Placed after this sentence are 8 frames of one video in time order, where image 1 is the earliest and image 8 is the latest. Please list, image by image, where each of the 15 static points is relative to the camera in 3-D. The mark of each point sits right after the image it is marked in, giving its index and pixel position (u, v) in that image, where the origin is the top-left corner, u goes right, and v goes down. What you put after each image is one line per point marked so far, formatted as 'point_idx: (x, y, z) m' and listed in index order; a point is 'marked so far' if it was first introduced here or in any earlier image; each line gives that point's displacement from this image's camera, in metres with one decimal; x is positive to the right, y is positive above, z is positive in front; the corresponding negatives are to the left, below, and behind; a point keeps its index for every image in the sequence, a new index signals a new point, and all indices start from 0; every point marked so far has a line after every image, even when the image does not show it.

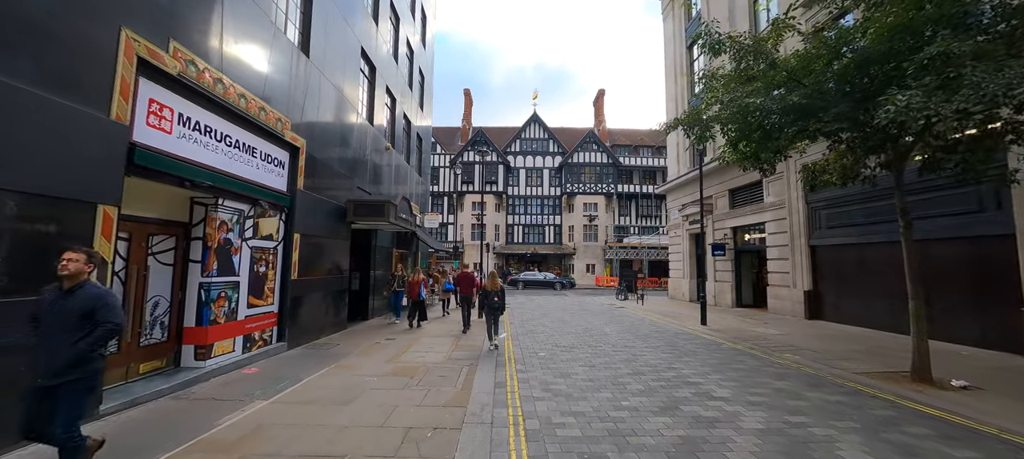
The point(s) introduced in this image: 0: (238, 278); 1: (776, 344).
0: (-5.0, -0.9, +6.8) m
1: (+6.7, -2.9, +9.5) m
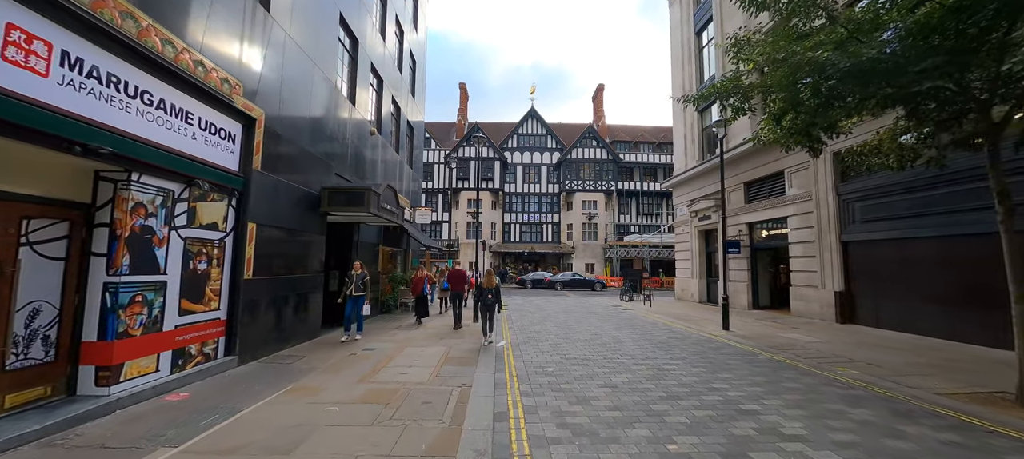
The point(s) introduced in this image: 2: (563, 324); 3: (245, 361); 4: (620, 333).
0: (-4.9, -0.7, +5.3) m
1: (+6.7, -2.7, +8.1) m
2: (+1.7, -3.1, +12.3) m
3: (-4.9, -2.4, +6.8) m
4: (+3.1, -3.0, +10.7) m
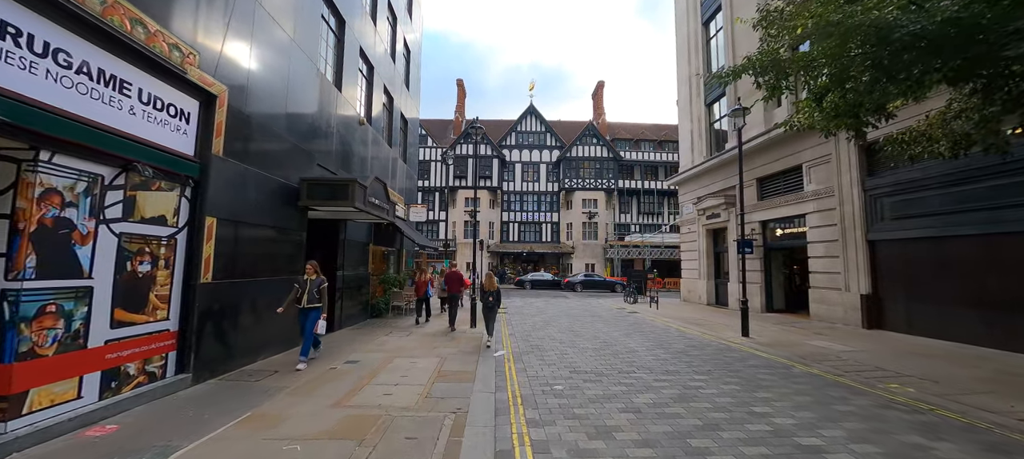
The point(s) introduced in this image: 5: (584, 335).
0: (-4.9, -0.6, +4.3) m
1: (+6.8, -2.7, +7.2) m
2: (+1.7, -3.0, +11.3) m
3: (-4.8, -2.3, +5.8) m
4: (+3.1, -2.9, +9.8) m
5: (+2.0, -3.0, +10.5) m
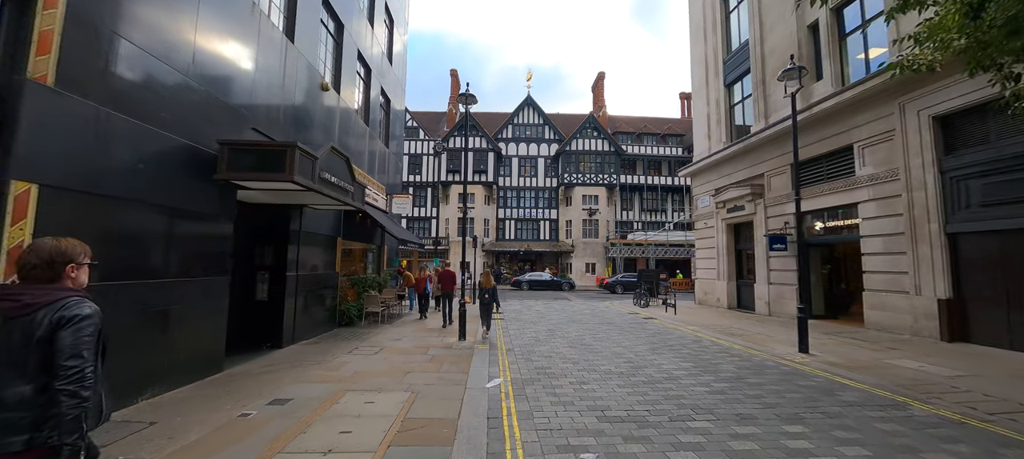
0: (-4.8, -0.3, +2.1) m
1: (+6.8, -2.4, +5.1) m
2: (+1.6, -2.8, +9.1) m
3: (-4.8, -2.1, +3.6) m
4: (+3.1, -2.6, +7.6) m
5: (+2.0, -2.7, +8.3) m
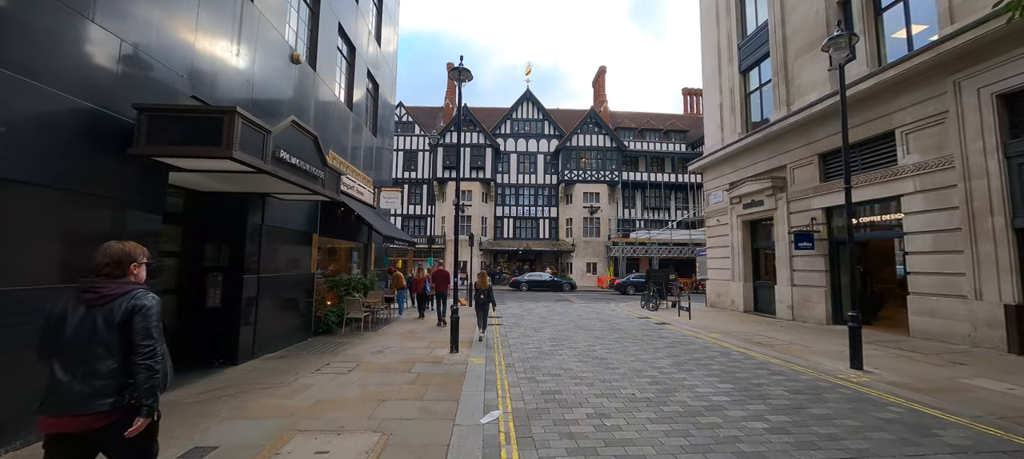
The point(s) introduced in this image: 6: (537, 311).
0: (-4.8, -0.2, +0.7) m
1: (+6.8, -2.3, +3.9) m
2: (+1.6, -2.7, +7.9) m
3: (-4.8, -2.0, +2.2) m
4: (+3.1, -2.5, +6.4) m
5: (+2.0, -2.6, +7.0) m
6: (+1.1, -3.6, +16.6) m
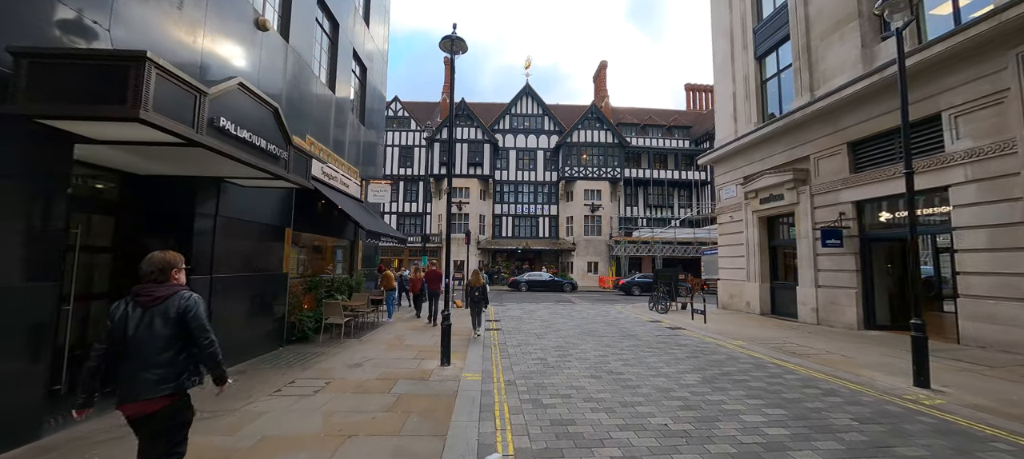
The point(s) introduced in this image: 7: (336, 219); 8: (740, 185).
0: (-4.7, -0.1, -0.4) m
1: (+6.8, -2.2, +2.7) m
2: (+1.6, -2.5, +6.7) m
3: (-4.7, -1.8, +1.1) m
4: (+3.1, -2.4, +5.2) m
5: (+2.0, -2.5, +5.9) m
6: (+1.1, -3.5, +15.4) m
7: (-5.4, +0.3, +11.5) m
8: (+9.8, +1.9, +16.0) m
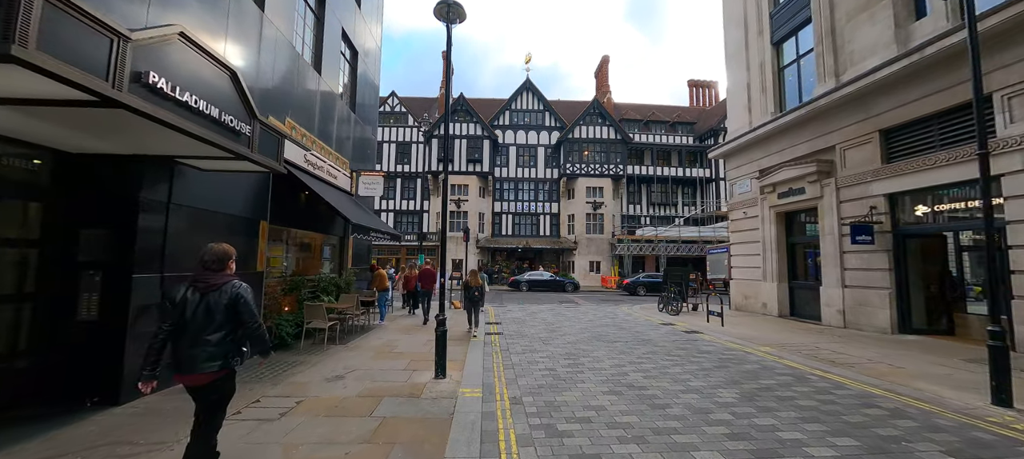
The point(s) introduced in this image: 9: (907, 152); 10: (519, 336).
0: (-4.6, 0.0, -1.4) m
1: (+6.9, -2.1, +1.8) m
2: (+1.7, -2.4, +5.8) m
3: (-4.6, -1.7, +0.2) m
4: (+3.2, -2.3, +4.3) m
5: (+2.1, -2.3, +5.0) m
6: (+1.1, -3.3, +14.5) m
7: (-5.4, +0.5, +10.6) m
8: (+9.8, +2.1, +15.1) m
9: (+10.5, +2.1, +9.9) m
10: (+0.2, -2.9, +10.0) m
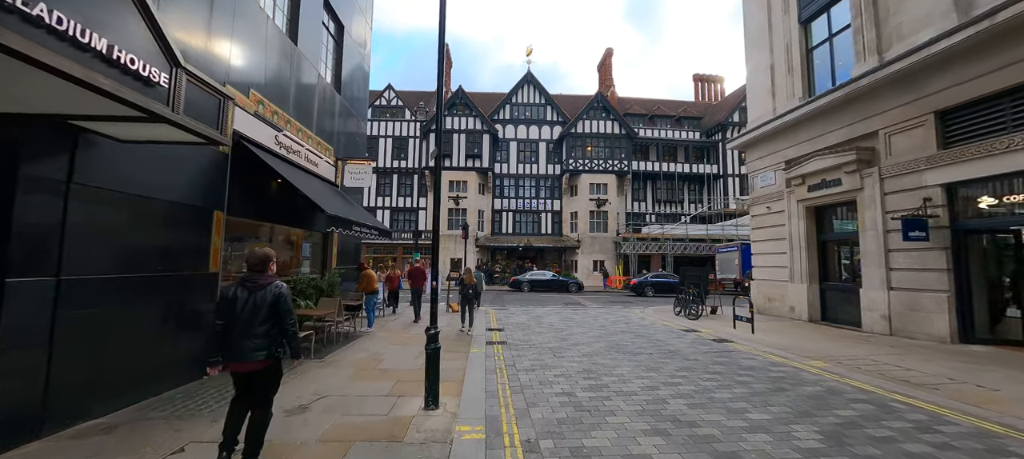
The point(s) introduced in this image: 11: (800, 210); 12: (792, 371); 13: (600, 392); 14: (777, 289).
0: (-4.5, +0.1, -2.6) m
1: (+7.1, -2.0, +0.6) m
2: (+1.9, -2.3, +4.5) m
3: (-4.5, -1.6, -1.1) m
4: (+3.4, -2.2, +3.1) m
5: (+2.2, -2.2, +3.7) m
6: (+1.2, -3.2, +13.2) m
7: (-5.2, +0.6, +9.3) m
8: (+10.0, +2.2, +13.9) m
9: (+10.6, +2.2, +8.7) m
10: (+0.3, -2.7, +8.8) m
11: (+10.0, +0.6, +12.9) m
12: (+4.9, -2.5, +6.6) m
13: (+1.3, -2.4, +5.4) m
14: (+9.8, -2.2, +13.8) m
